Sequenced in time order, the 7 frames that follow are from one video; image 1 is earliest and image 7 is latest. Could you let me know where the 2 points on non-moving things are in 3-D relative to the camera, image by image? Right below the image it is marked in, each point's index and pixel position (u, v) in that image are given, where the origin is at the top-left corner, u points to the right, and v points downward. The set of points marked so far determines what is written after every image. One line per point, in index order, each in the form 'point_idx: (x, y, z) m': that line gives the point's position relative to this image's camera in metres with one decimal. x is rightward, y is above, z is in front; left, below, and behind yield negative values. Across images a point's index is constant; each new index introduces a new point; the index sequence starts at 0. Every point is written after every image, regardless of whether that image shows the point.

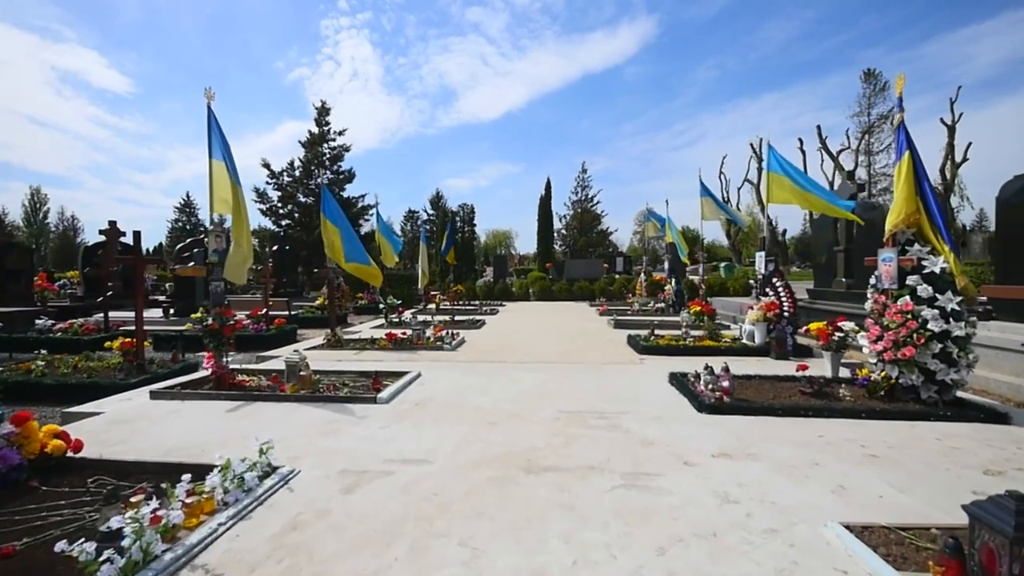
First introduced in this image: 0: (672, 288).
0: (+7.2, 0.0, +19.6) m
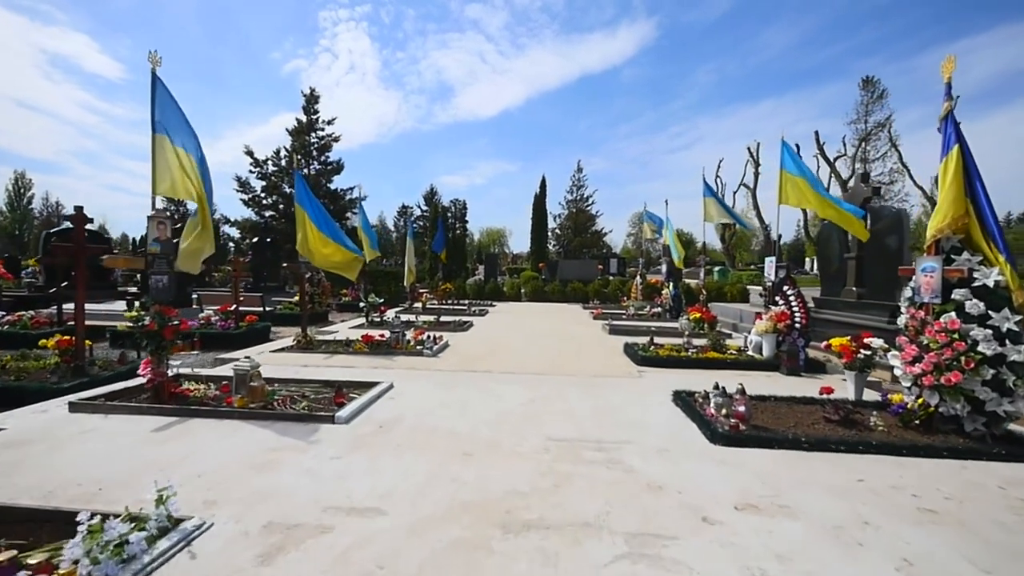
0: (+6.8, -0.2, +18.8) m
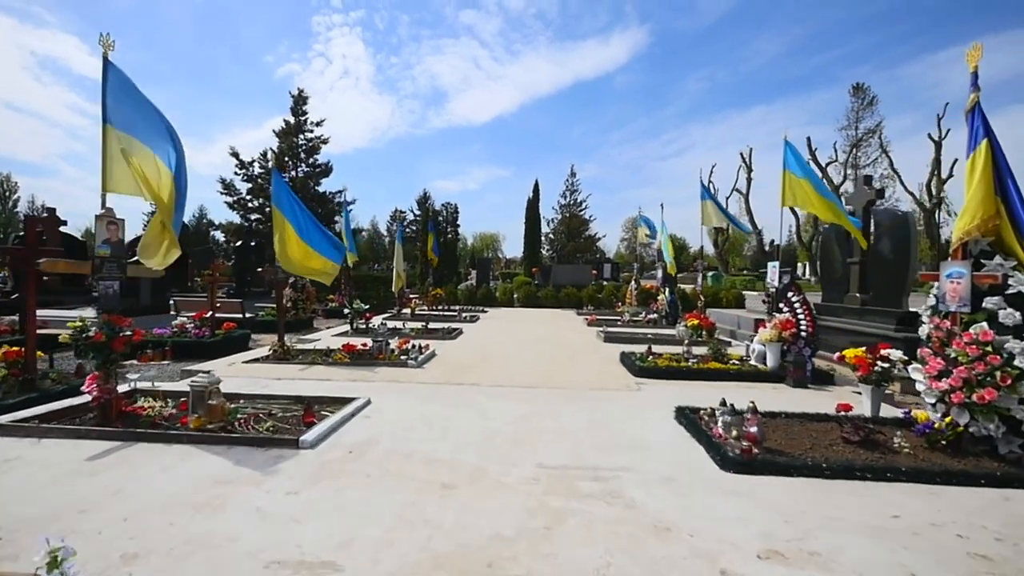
0: (+6.5, -0.4, +18.3) m
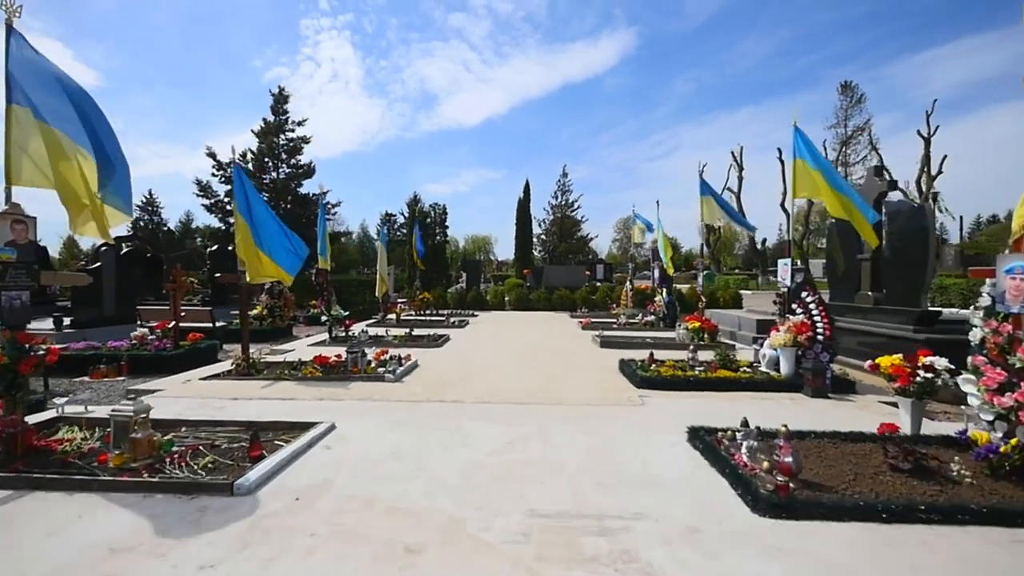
0: (+6.1, -0.5, +17.5) m
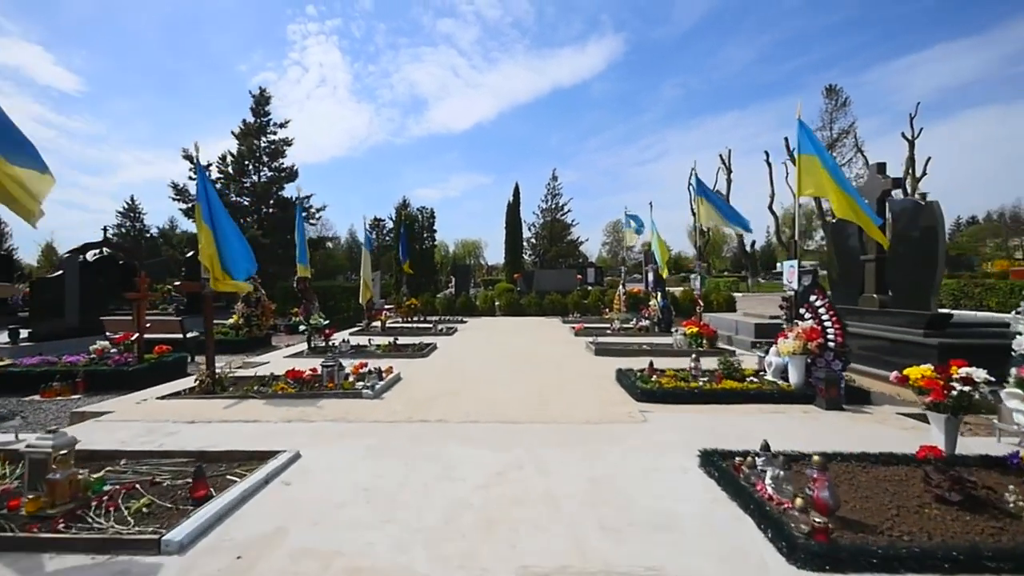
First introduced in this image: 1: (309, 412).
0: (+5.7, -0.6, +17.0) m
1: (-3.2, -1.9, +6.8) m
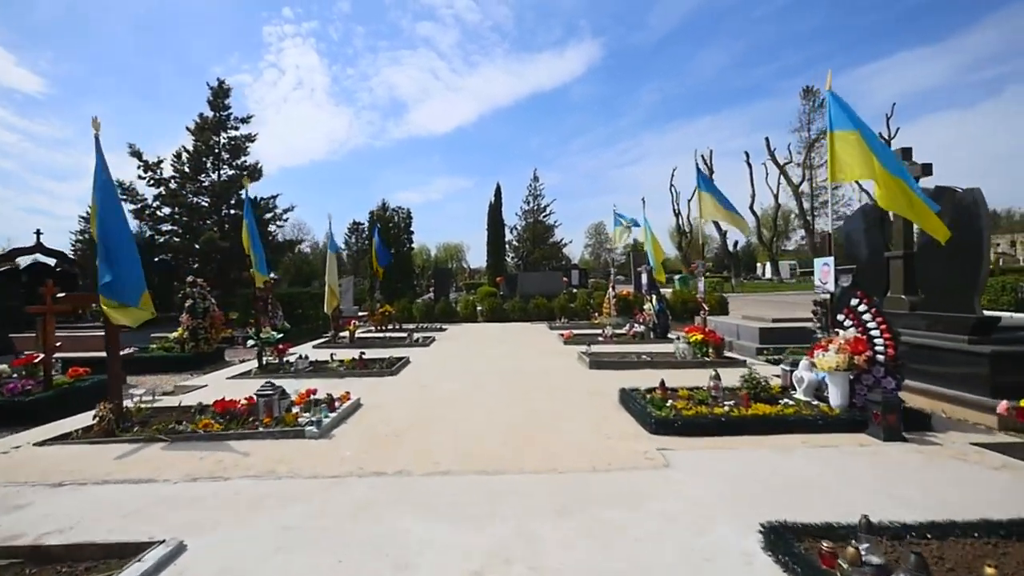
0: (+5.1, -0.7, +15.7) m
1: (-3.4, -2.1, +5.1) m
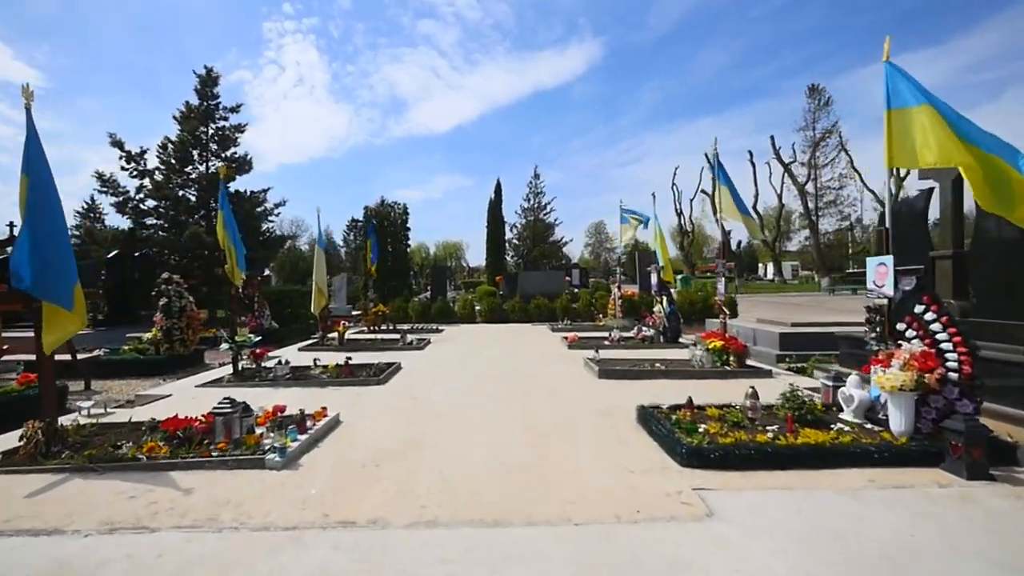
0: (+5.1, -0.7, +14.7) m
1: (-3.3, -2.1, +4.1) m
